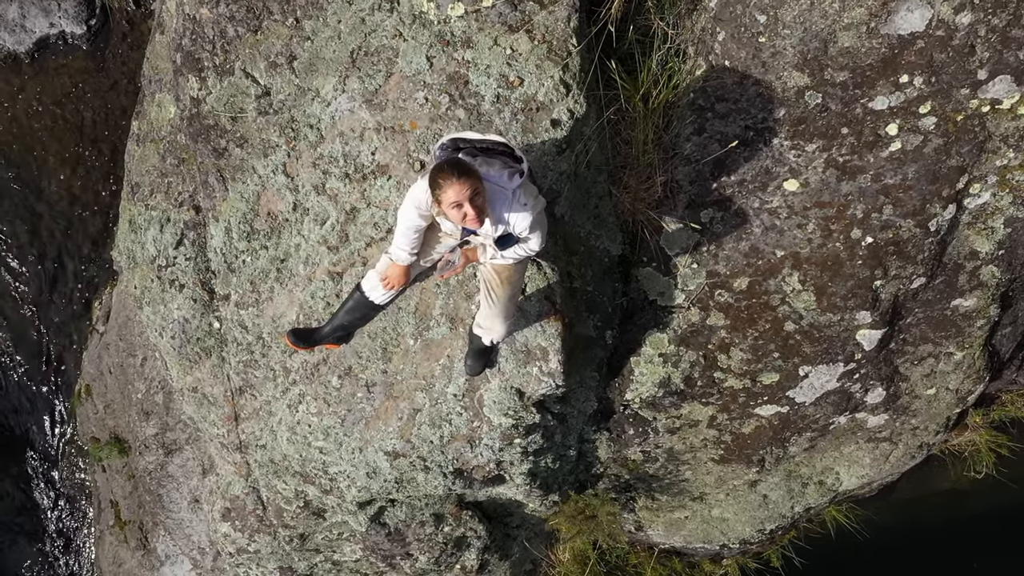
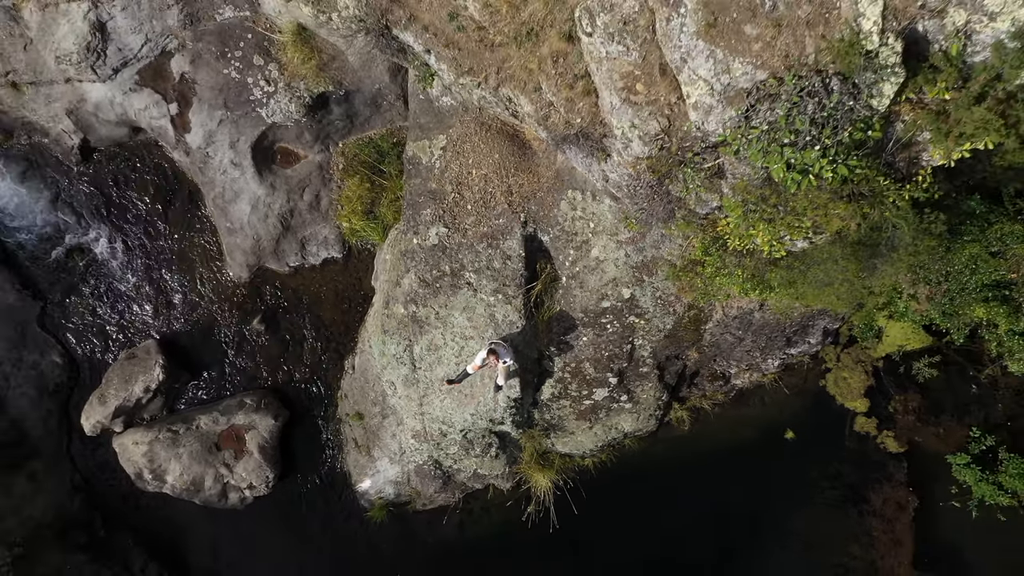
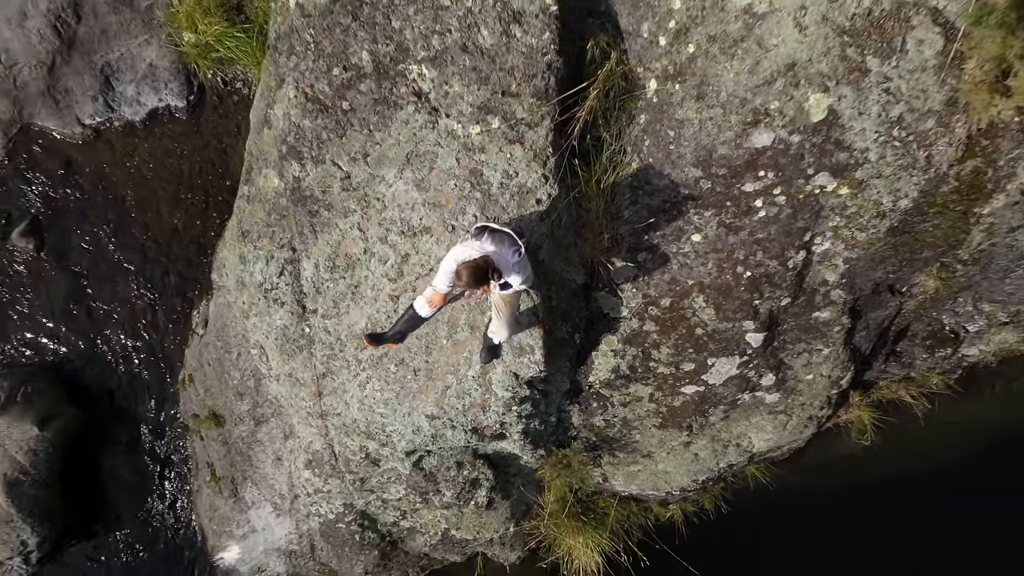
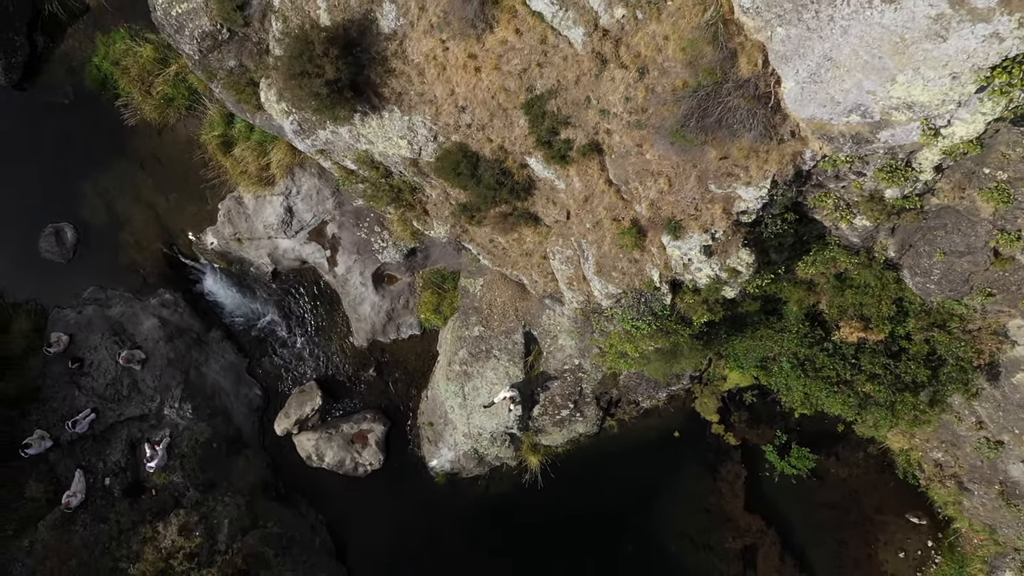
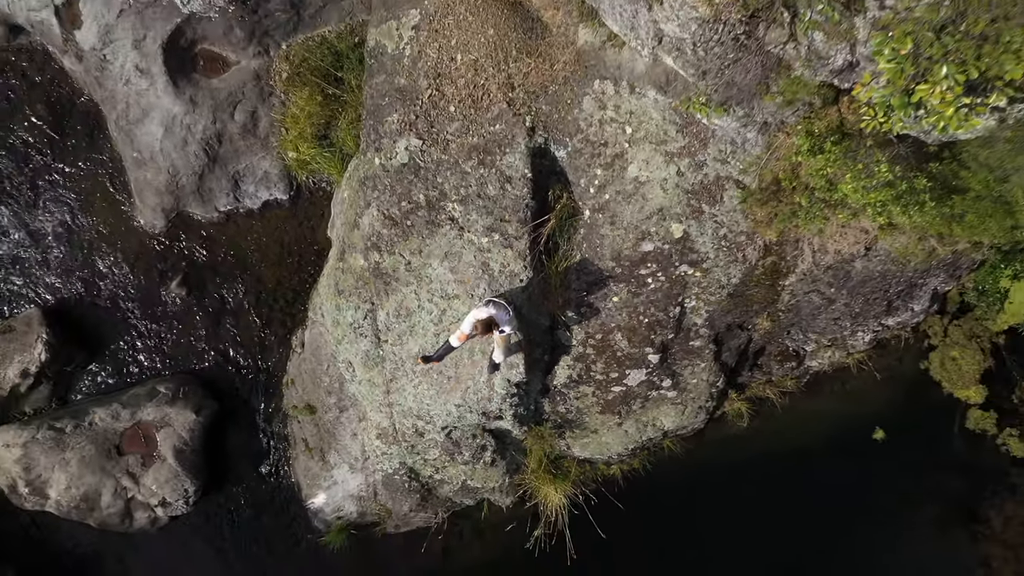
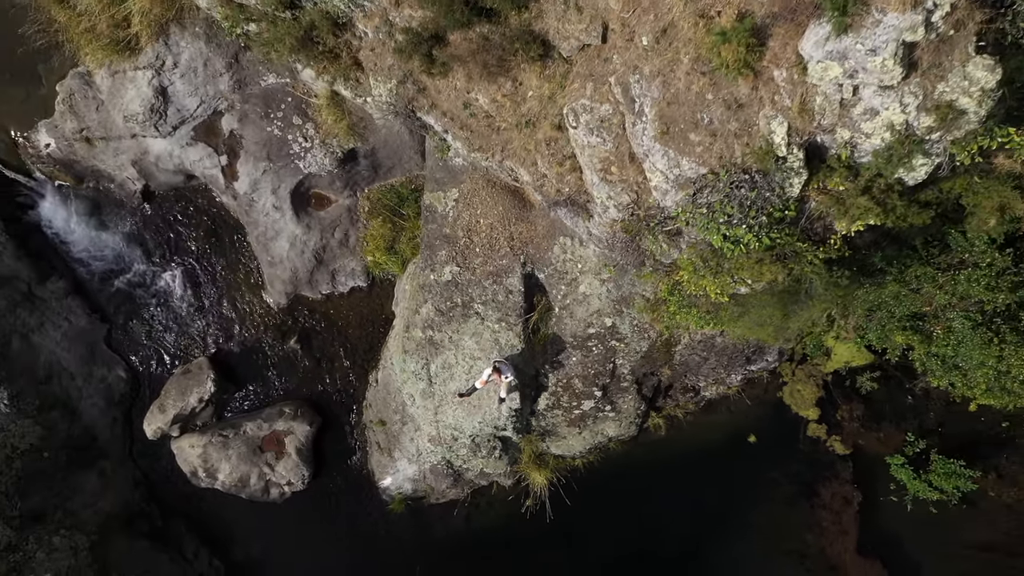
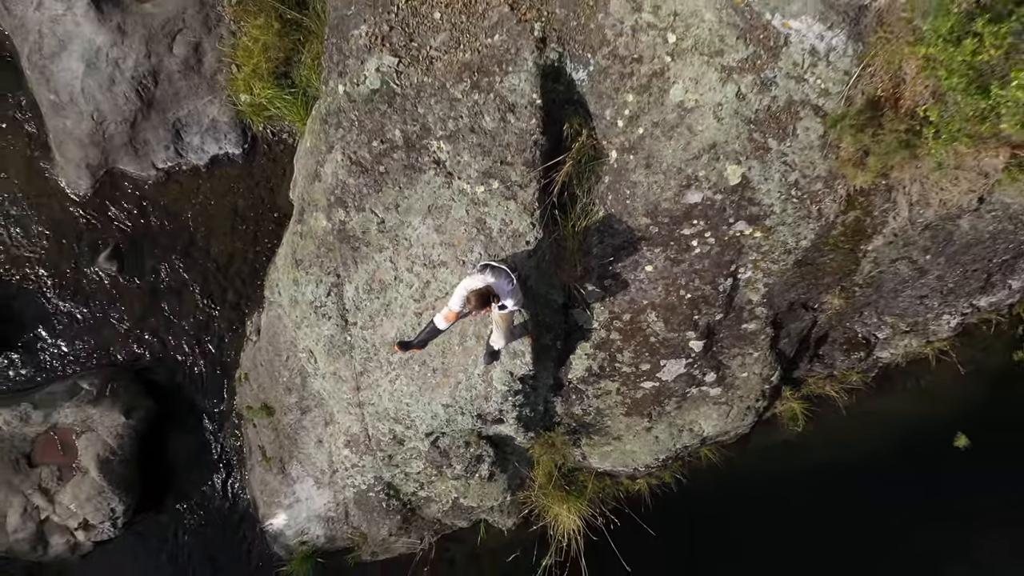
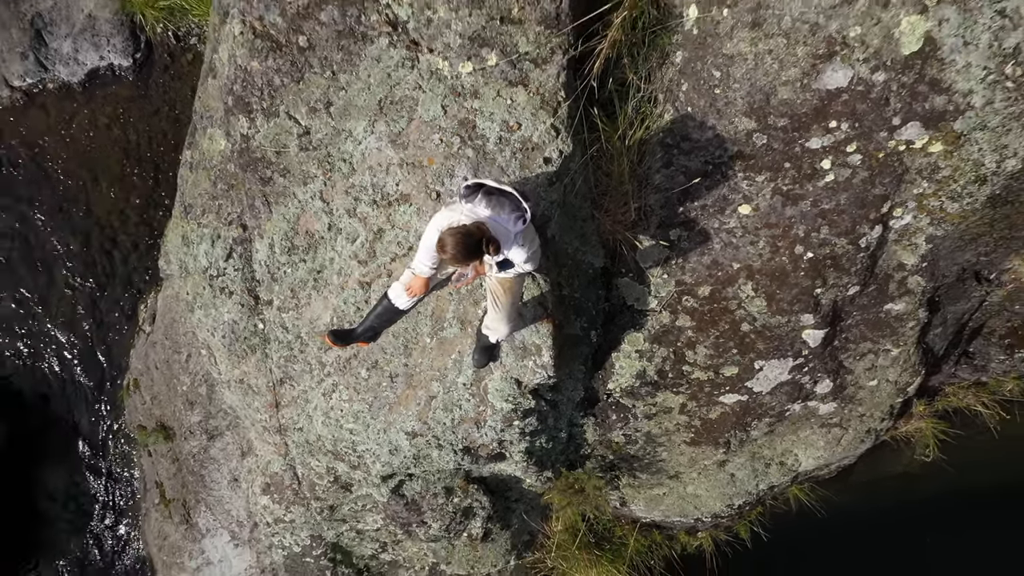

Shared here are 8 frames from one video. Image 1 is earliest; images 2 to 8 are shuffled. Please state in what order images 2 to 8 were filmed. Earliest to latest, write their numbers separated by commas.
8, 3, 7, 5, 2, 6, 4
